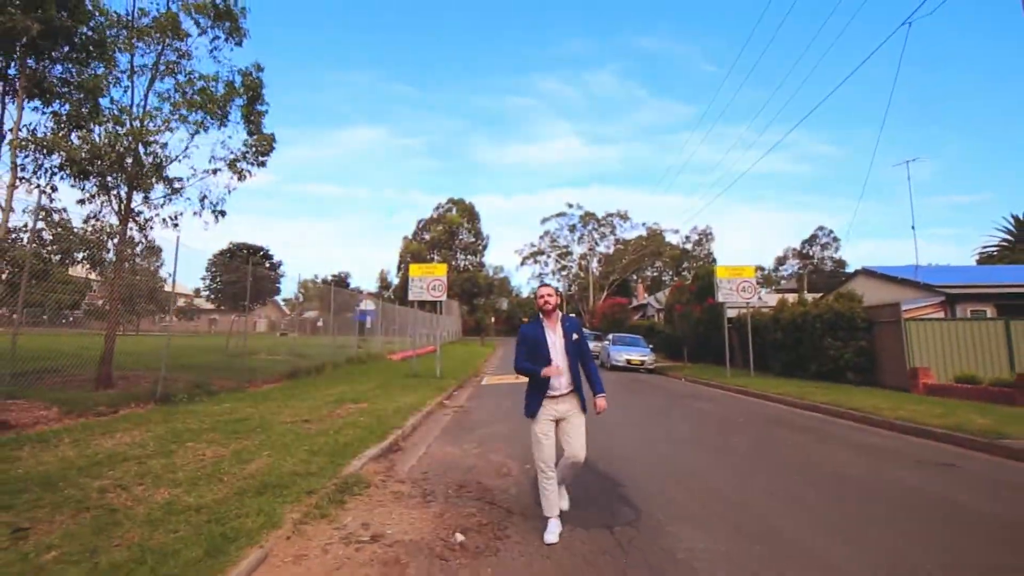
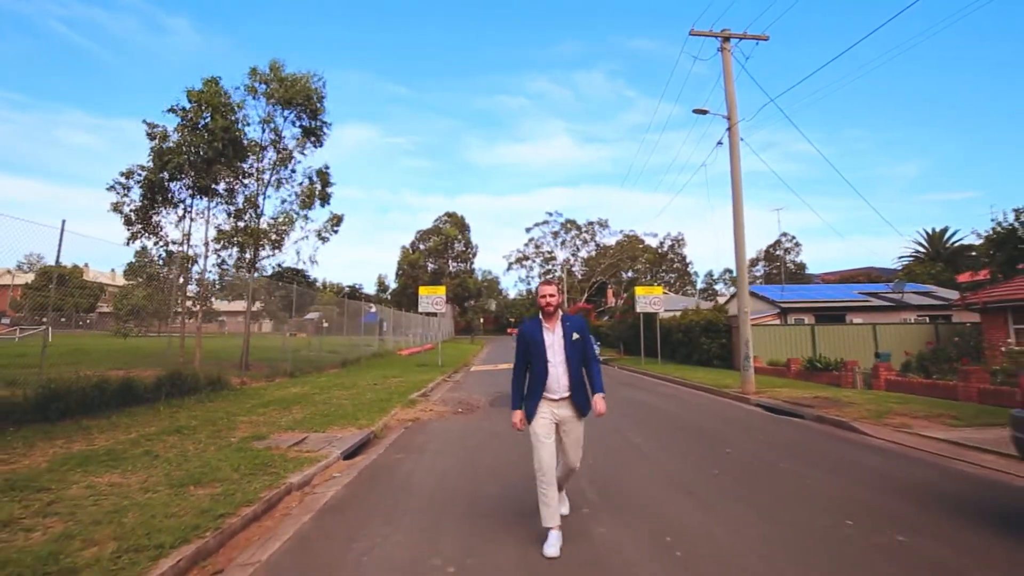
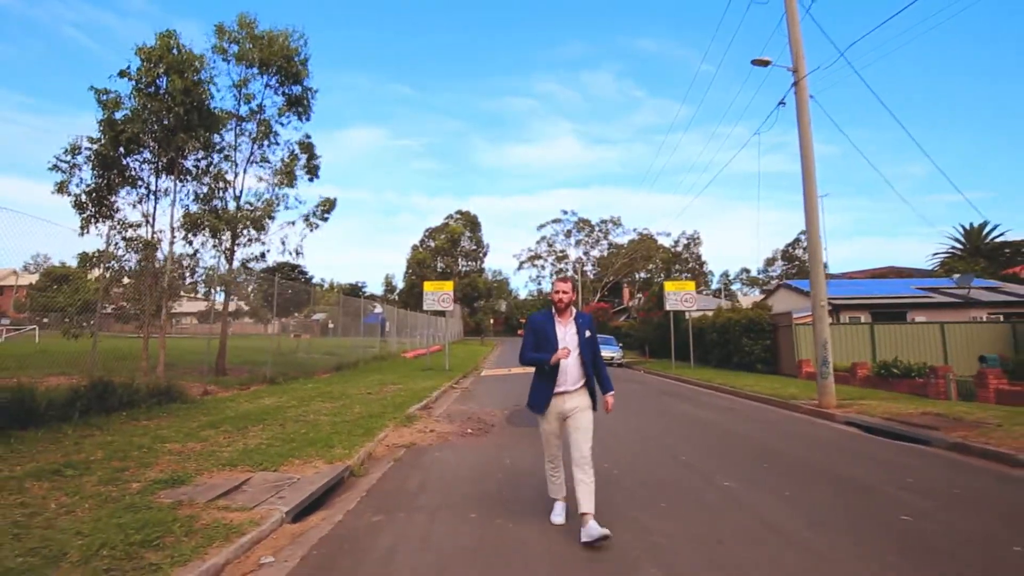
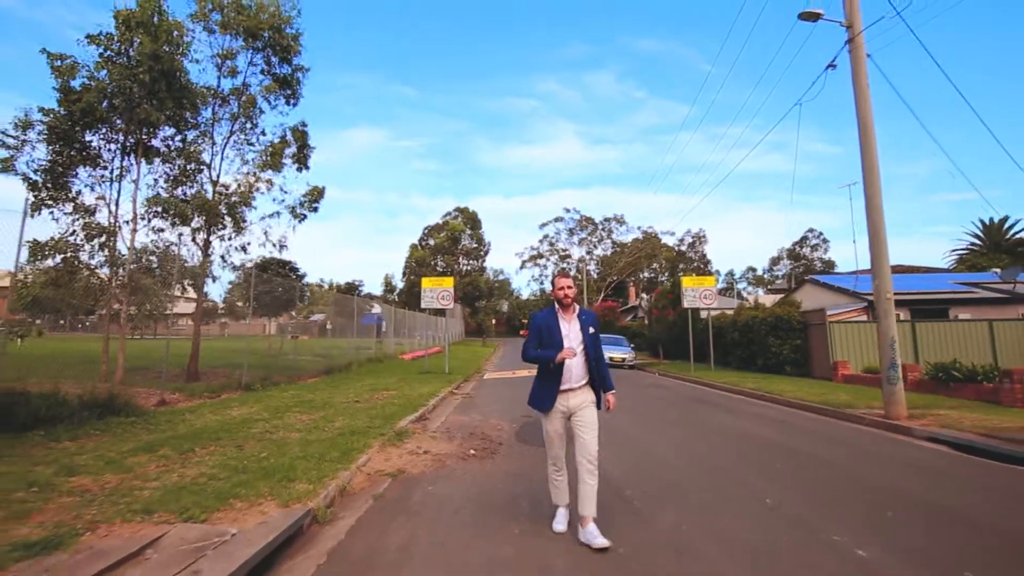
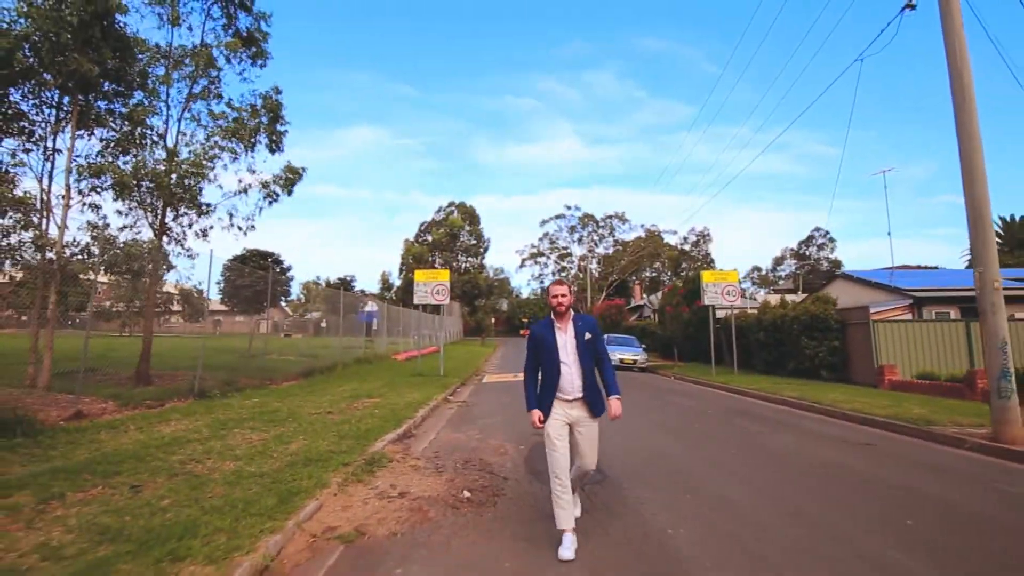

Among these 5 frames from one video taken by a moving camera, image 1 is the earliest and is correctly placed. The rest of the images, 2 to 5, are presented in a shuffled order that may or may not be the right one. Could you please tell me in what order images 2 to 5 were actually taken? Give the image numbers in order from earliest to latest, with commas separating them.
5, 4, 3, 2
